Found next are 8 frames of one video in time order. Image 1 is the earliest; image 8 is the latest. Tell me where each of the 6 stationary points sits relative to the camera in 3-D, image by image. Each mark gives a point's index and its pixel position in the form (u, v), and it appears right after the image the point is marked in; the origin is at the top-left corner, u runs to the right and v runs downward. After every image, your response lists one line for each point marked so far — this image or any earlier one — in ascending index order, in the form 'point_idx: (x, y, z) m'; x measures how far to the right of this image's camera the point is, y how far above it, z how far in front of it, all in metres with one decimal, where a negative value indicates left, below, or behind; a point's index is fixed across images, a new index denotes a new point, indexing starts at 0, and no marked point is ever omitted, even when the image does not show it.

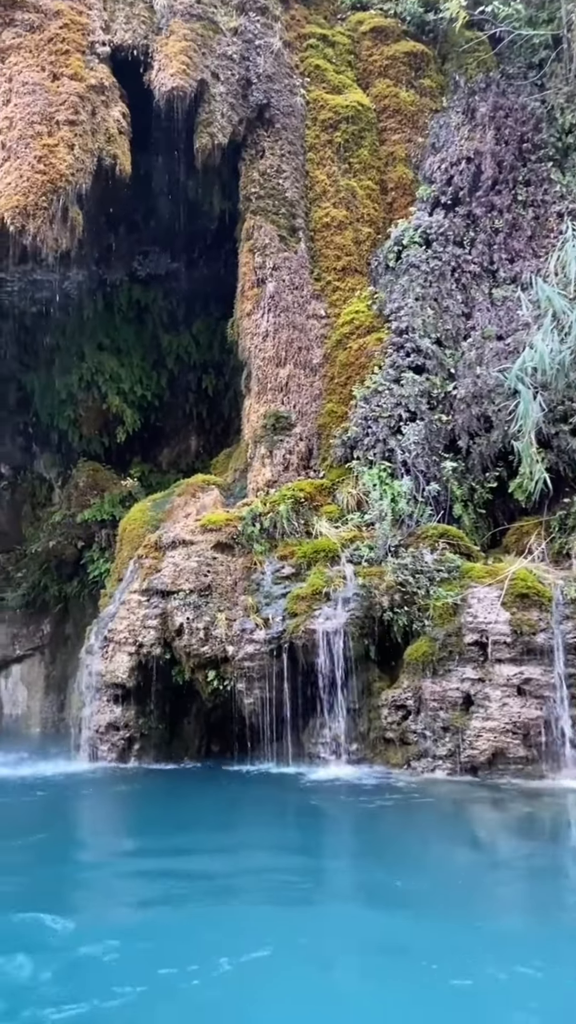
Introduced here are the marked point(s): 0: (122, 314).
0: (-3.0, +3.5, +15.3) m
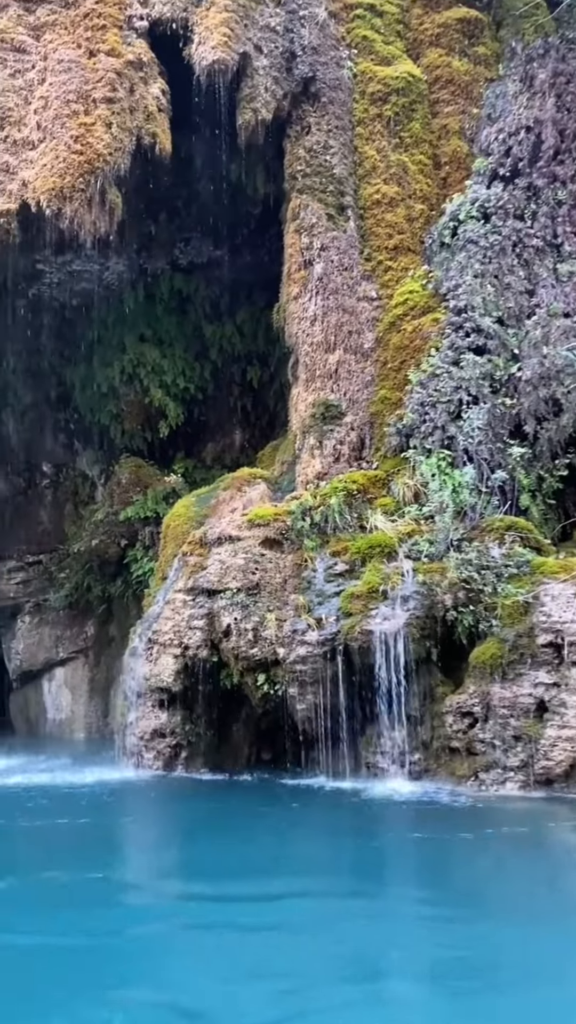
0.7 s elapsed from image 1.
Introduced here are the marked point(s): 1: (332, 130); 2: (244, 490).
0: (-2.2, +3.6, +14.8) m
1: (+0.7, +5.8, +12.9) m
2: (-0.6, +0.3, +11.6) m
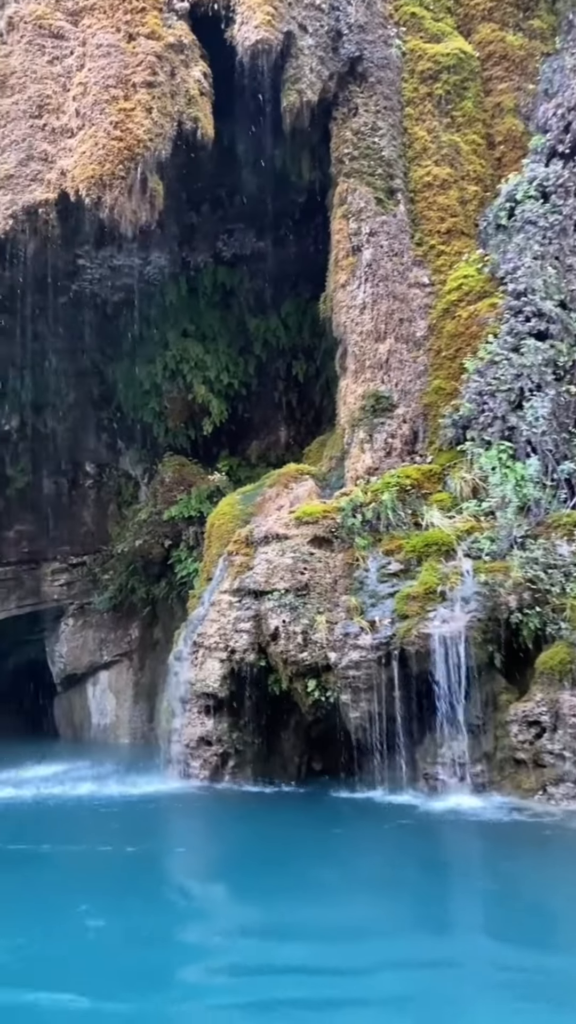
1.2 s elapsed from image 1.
0: (-1.4, +3.6, +14.4) m
1: (+1.3, +5.8, +12.3) m
2: (0.0, +0.3, +11.1) m
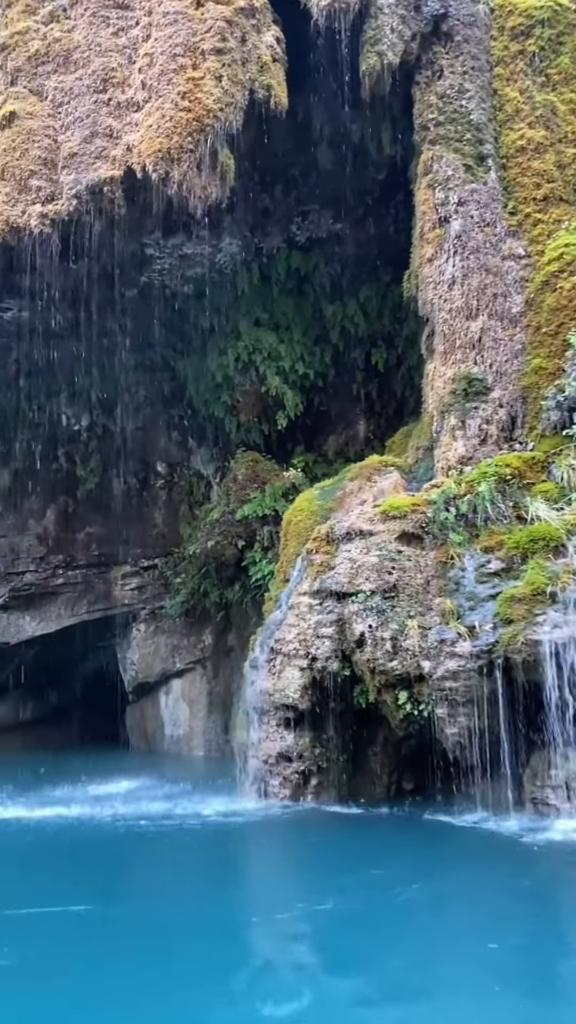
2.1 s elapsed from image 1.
0: (-0.1, +3.6, +13.6) m
1: (+2.4, +5.9, +11.4) m
2: (+1.0, +0.4, +10.2) m
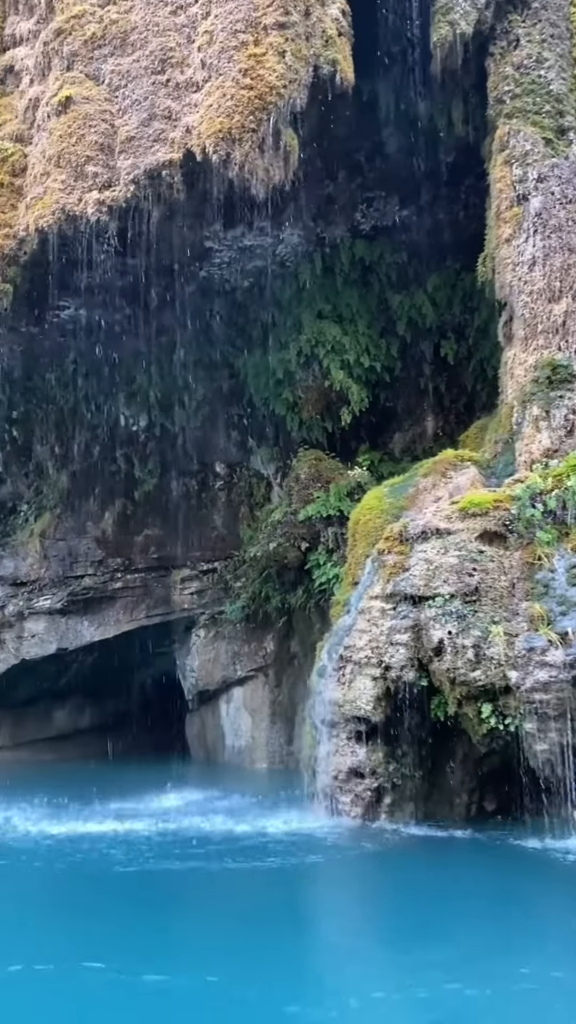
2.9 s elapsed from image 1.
0: (+0.8, +3.6, +13.0) m
1: (+3.2, +5.9, +10.6) m
2: (+1.8, +0.4, +9.5) m
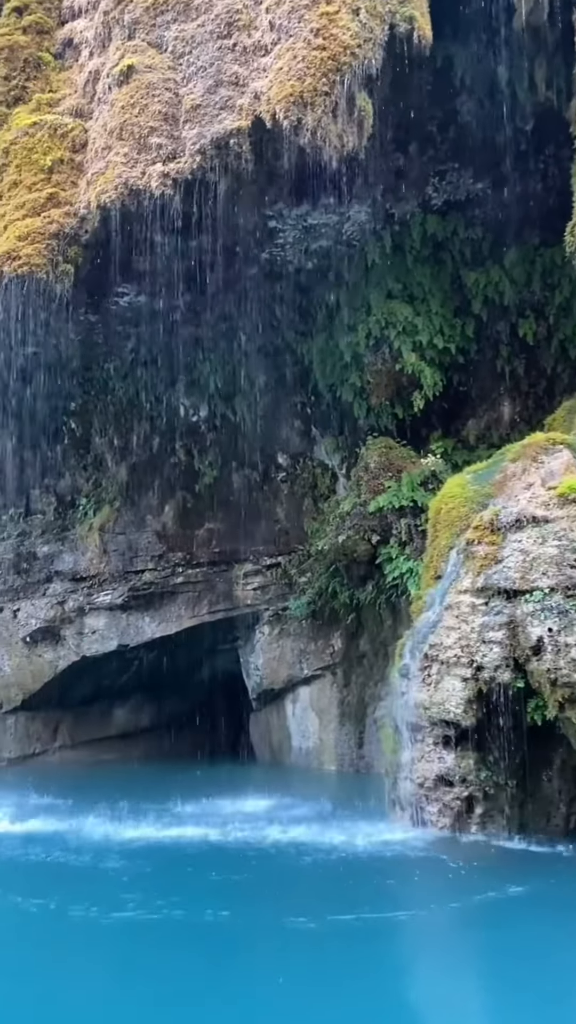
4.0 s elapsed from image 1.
0: (+1.8, +3.7, +12.3) m
1: (+4.0, +6.0, +9.8) m
2: (+2.6, +0.5, +8.8) m
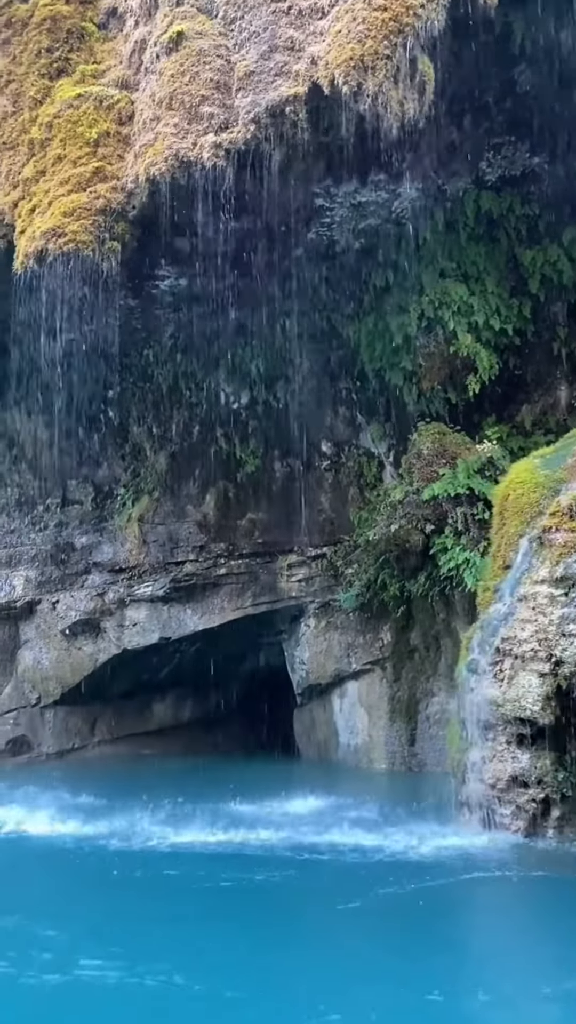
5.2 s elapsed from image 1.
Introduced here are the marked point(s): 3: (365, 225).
0: (+2.5, +3.9, +11.8) m
1: (+4.7, +6.2, +9.2) m
2: (+3.2, +0.7, +8.3) m
3: (+1.1, +4.0, +11.6) m
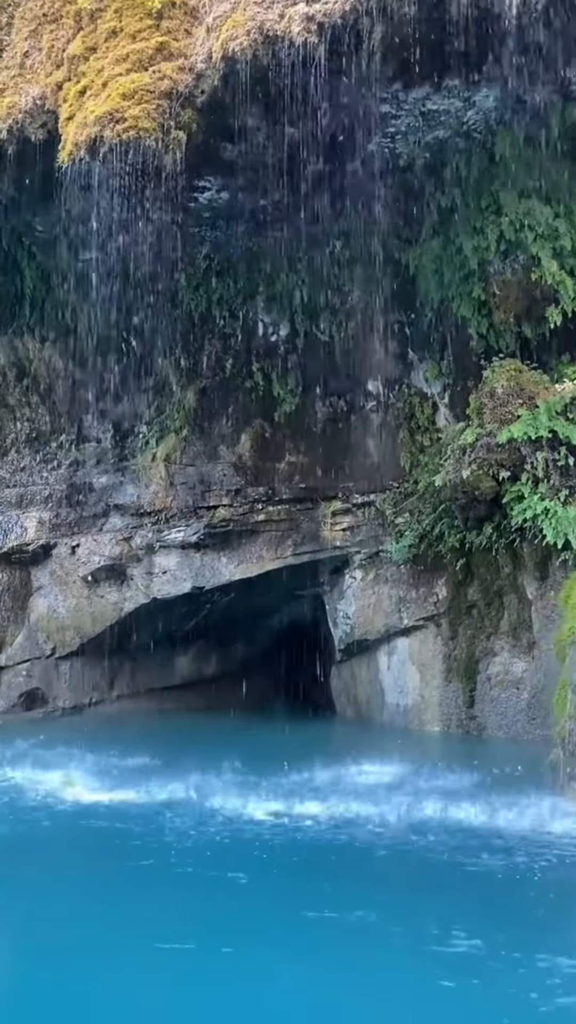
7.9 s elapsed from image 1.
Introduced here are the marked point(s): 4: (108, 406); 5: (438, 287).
0: (+3.3, +4.6, +10.7) m
1: (+5.6, +6.6, +8.0) m
2: (+4.1, +1.1, +7.3) m
3: (+1.9, +4.7, +10.4) m
4: (-3.0, +1.8, +14.1) m
5: (+2.0, +3.0, +11.8) m
